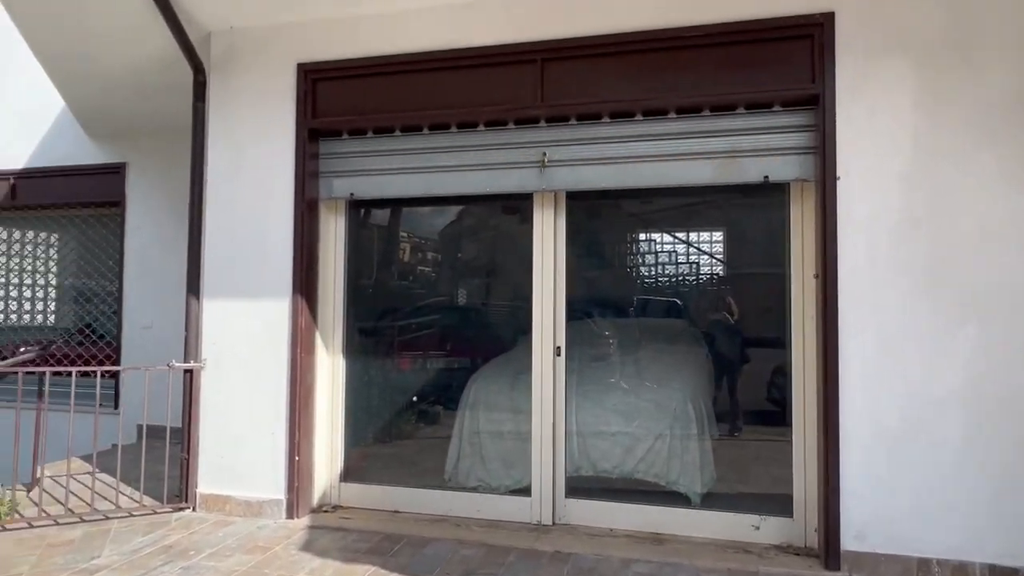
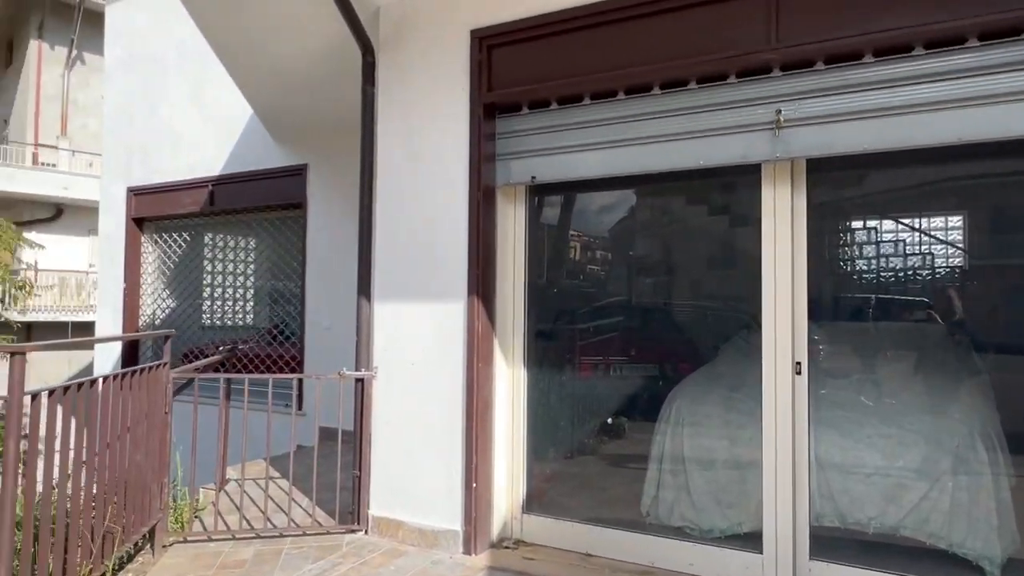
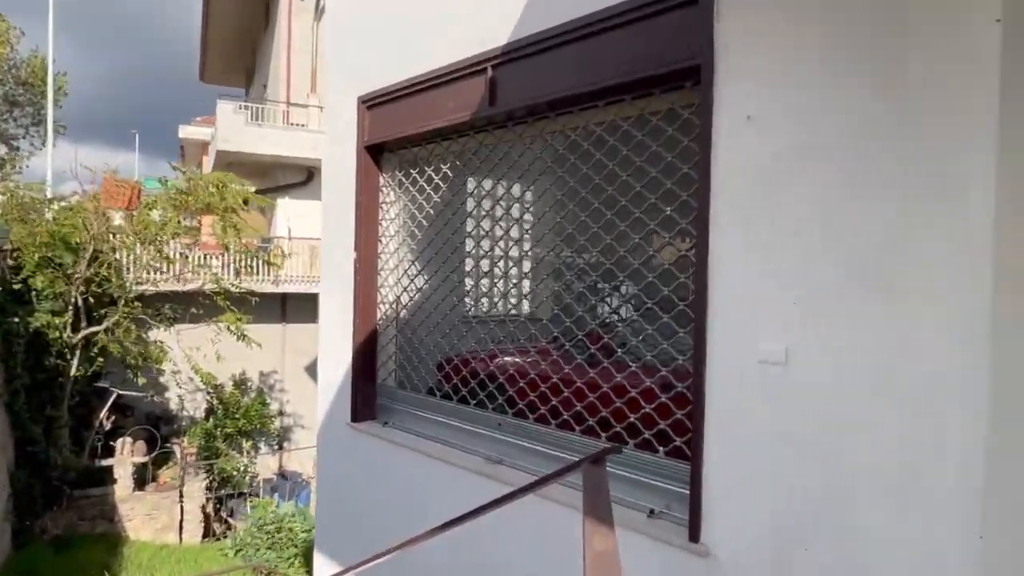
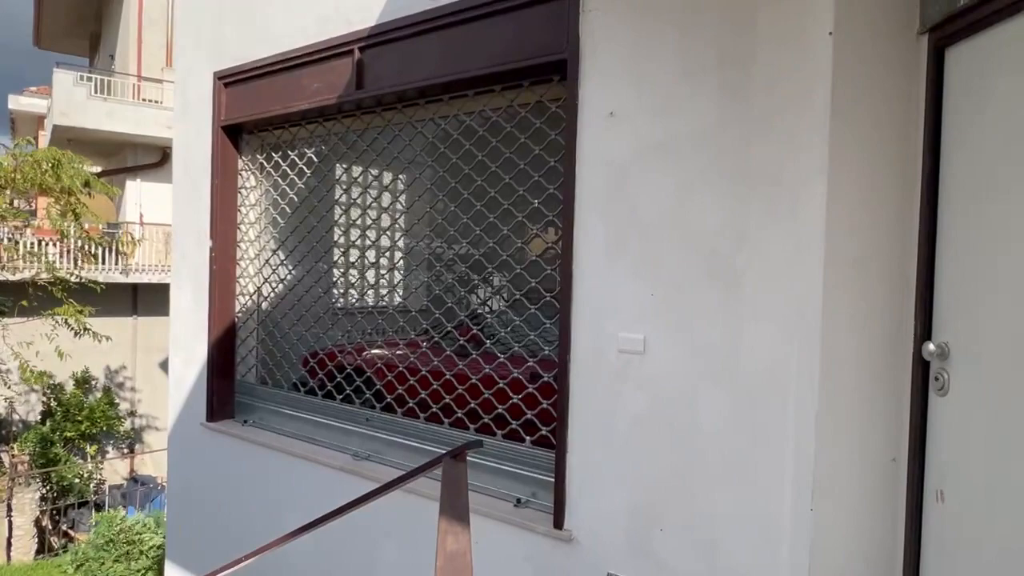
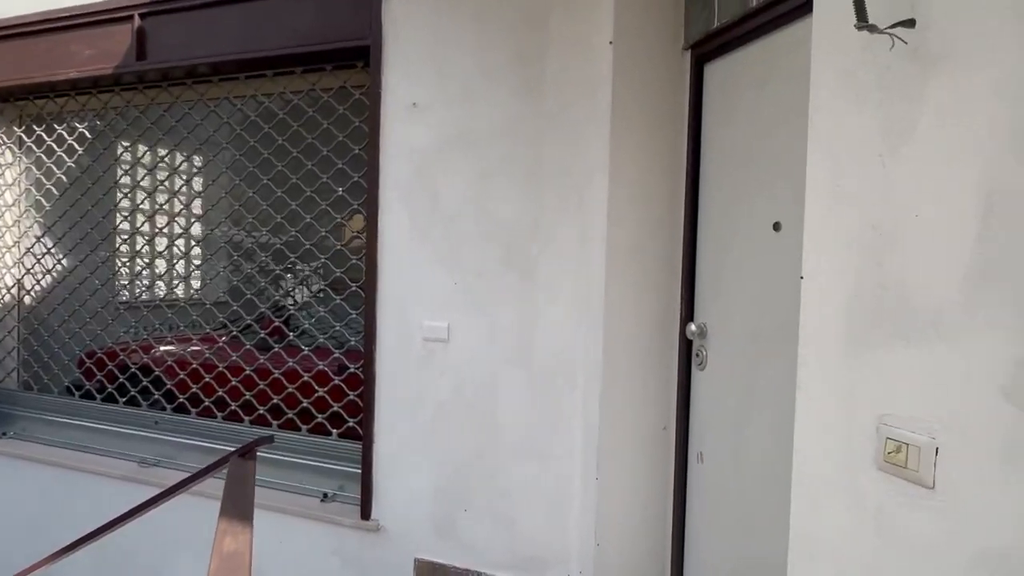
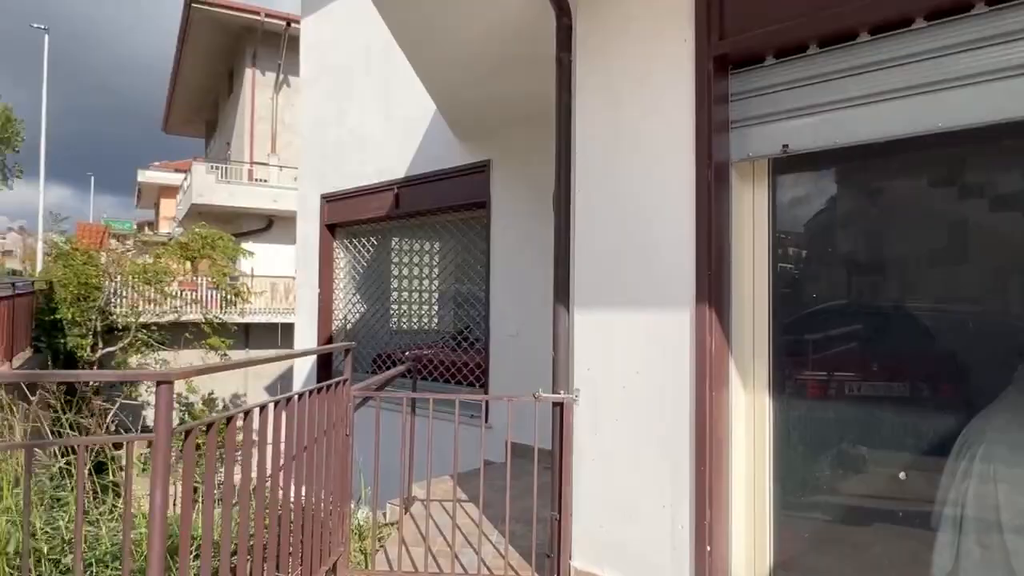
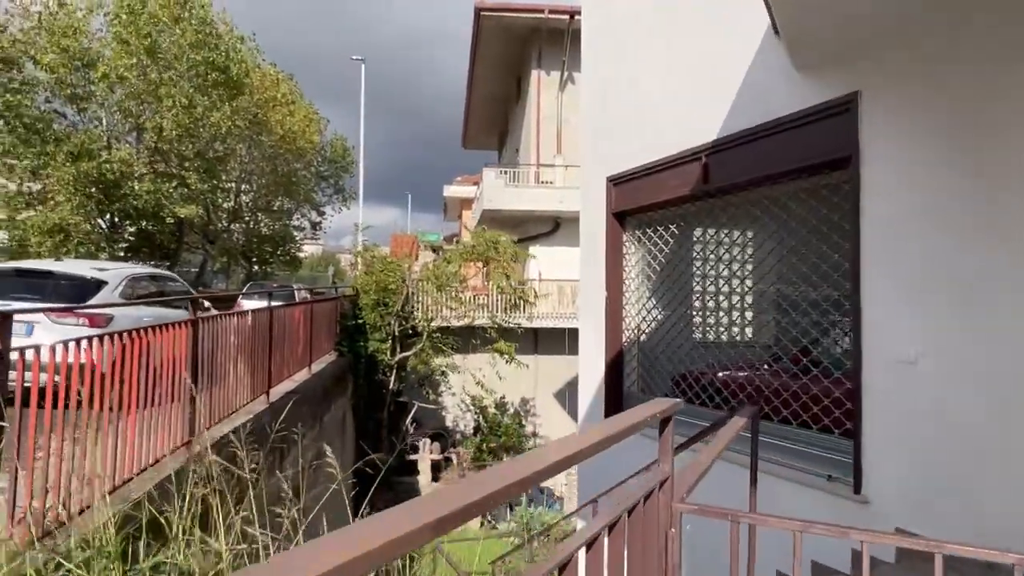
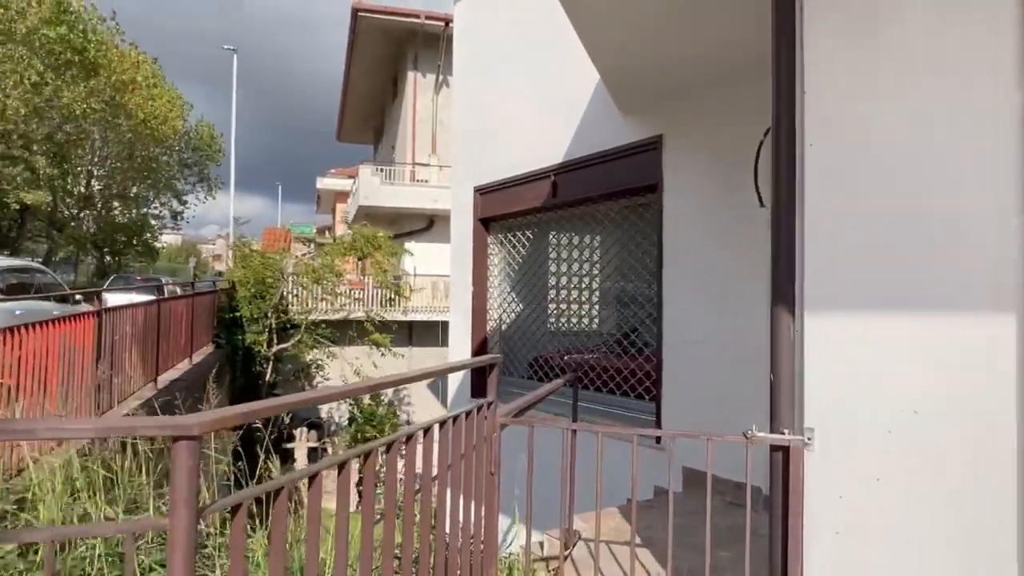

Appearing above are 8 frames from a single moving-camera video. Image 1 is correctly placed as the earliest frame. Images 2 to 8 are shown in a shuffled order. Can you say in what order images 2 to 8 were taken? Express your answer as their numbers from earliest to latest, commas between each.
2, 6, 8, 7, 3, 4, 5
